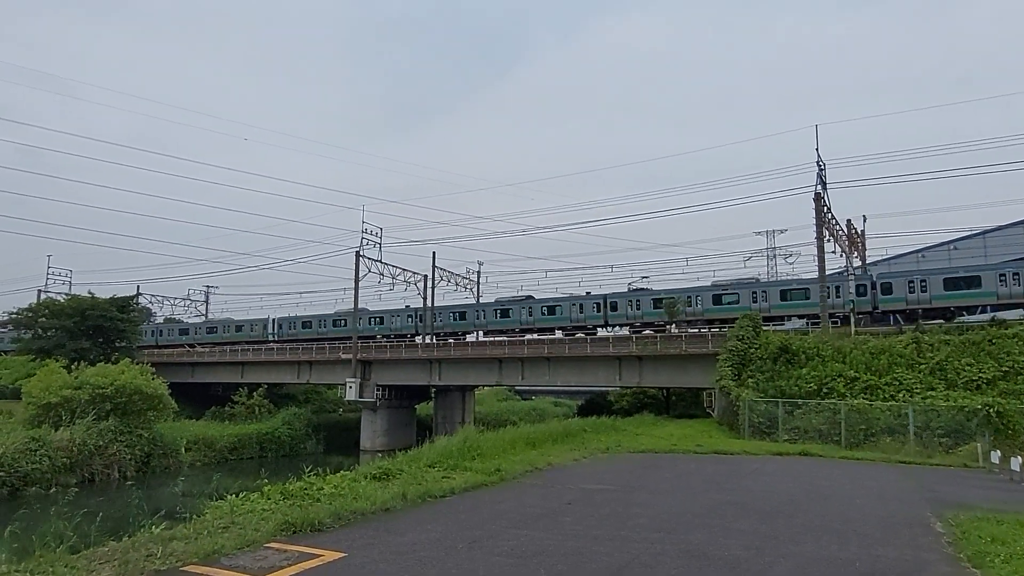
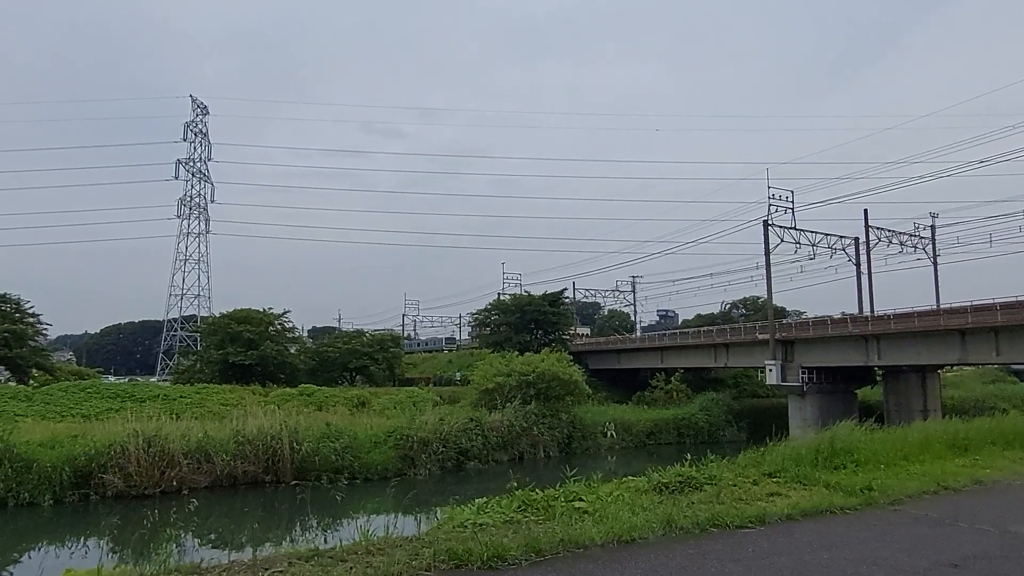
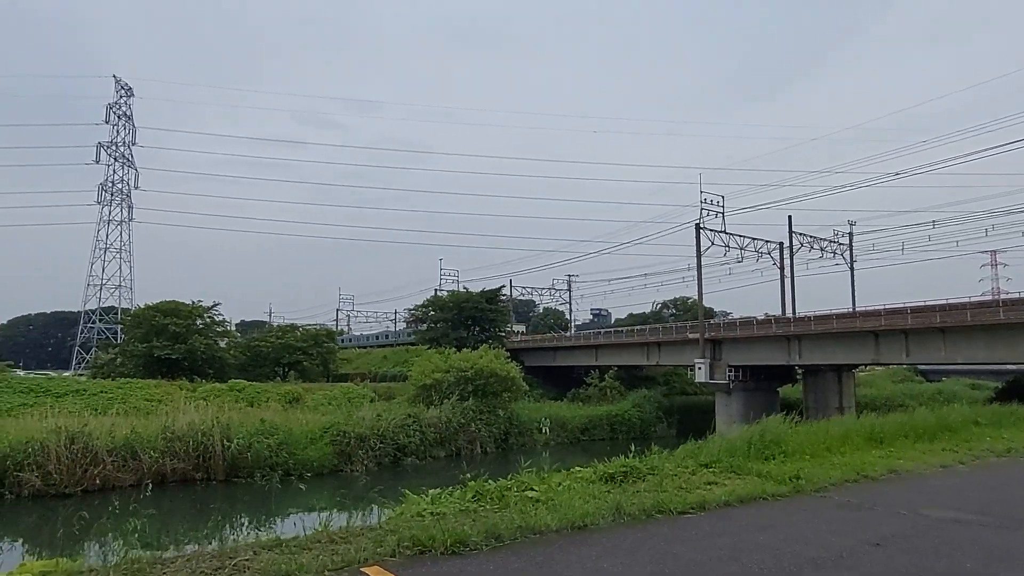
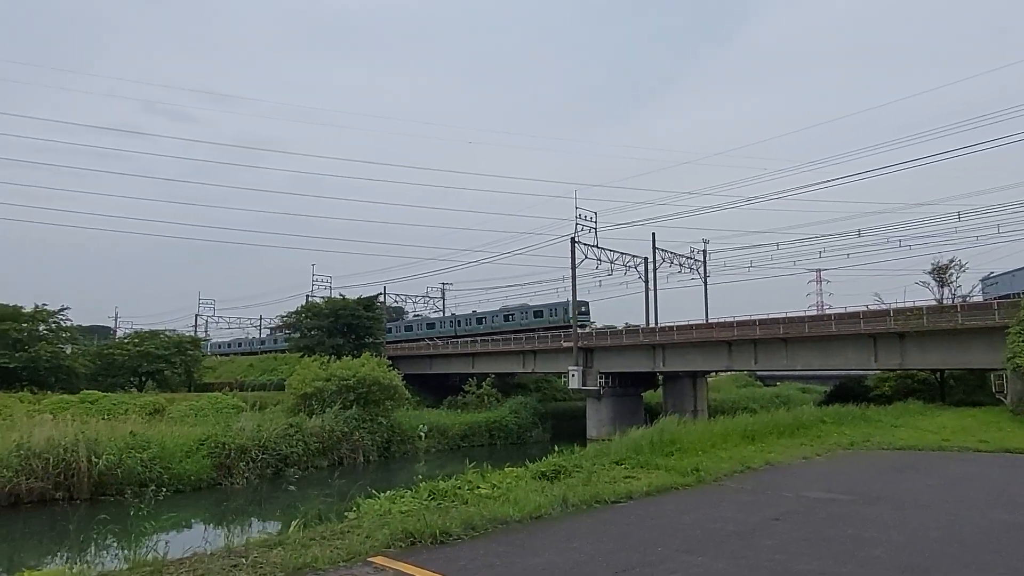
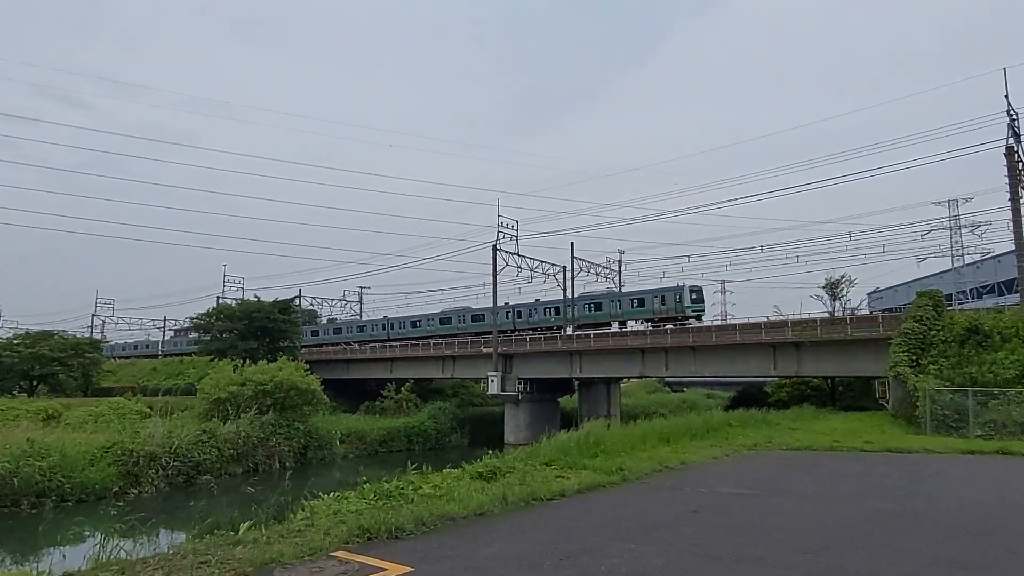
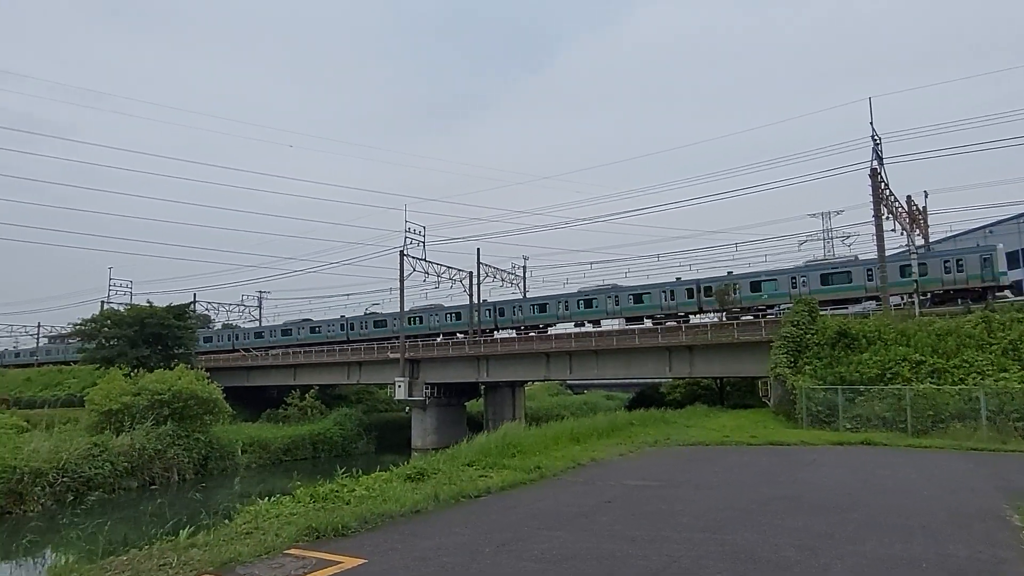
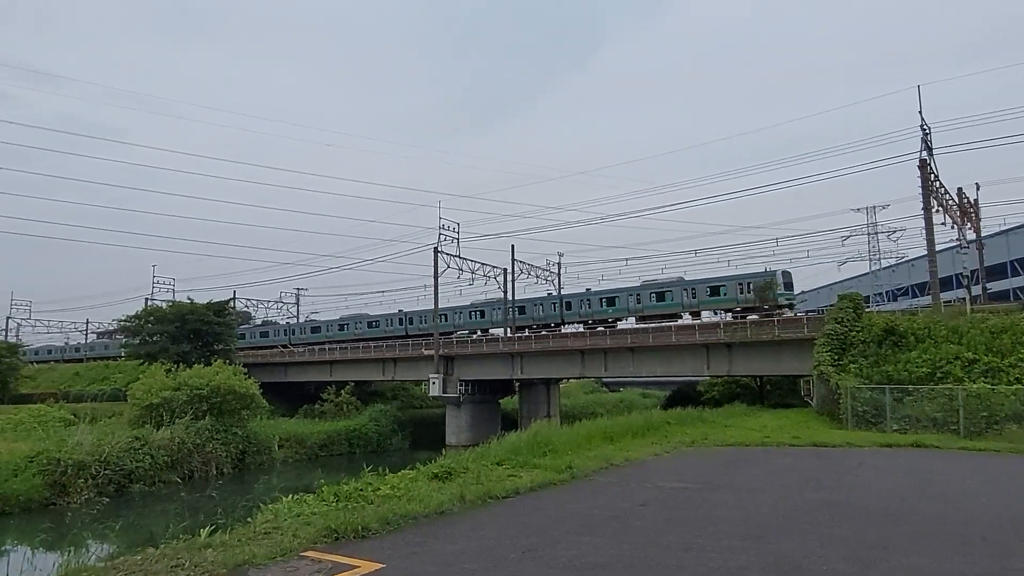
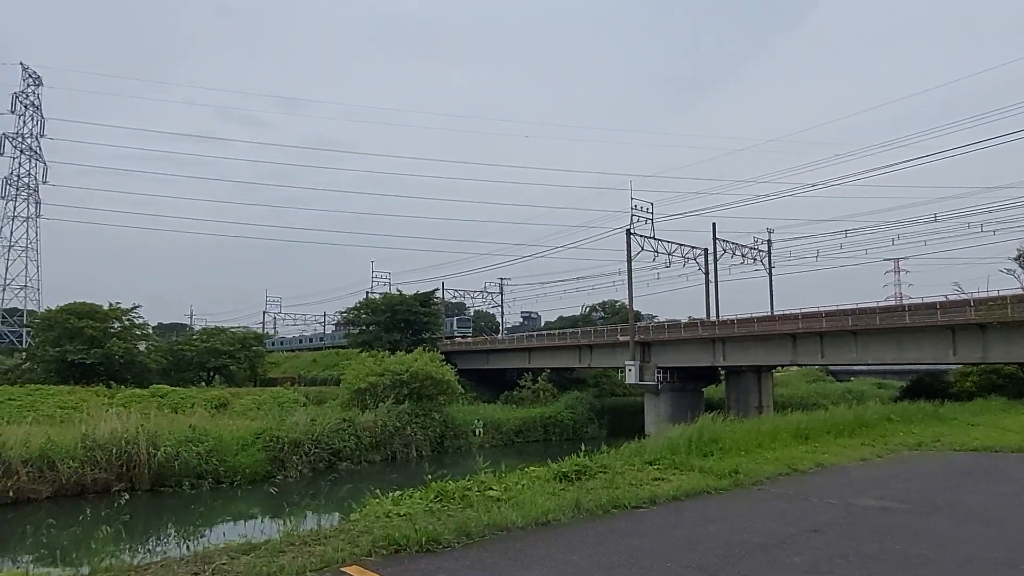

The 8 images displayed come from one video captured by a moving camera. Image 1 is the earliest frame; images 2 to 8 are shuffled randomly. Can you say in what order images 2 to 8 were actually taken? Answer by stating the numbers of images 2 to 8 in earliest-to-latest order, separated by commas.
6, 7, 5, 4, 8, 3, 2
